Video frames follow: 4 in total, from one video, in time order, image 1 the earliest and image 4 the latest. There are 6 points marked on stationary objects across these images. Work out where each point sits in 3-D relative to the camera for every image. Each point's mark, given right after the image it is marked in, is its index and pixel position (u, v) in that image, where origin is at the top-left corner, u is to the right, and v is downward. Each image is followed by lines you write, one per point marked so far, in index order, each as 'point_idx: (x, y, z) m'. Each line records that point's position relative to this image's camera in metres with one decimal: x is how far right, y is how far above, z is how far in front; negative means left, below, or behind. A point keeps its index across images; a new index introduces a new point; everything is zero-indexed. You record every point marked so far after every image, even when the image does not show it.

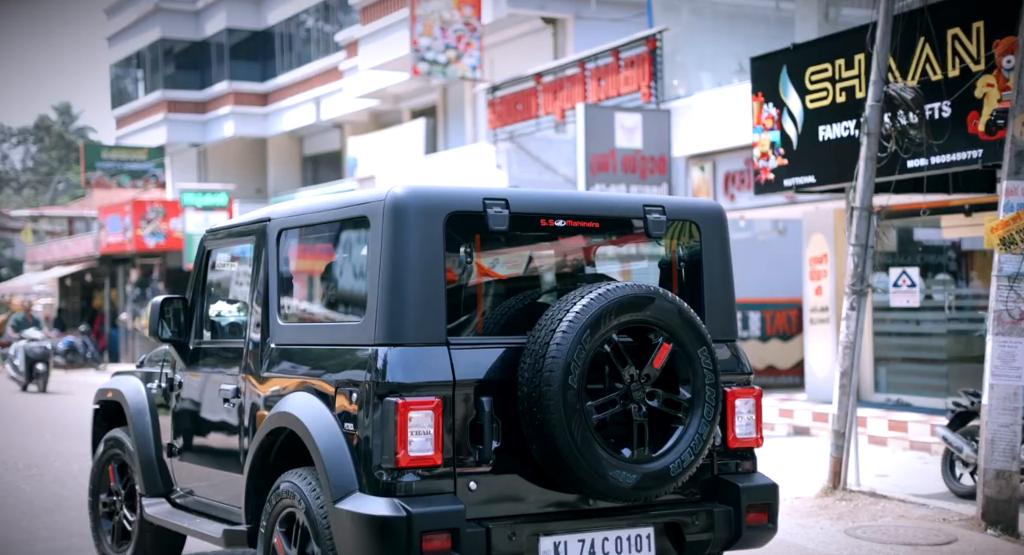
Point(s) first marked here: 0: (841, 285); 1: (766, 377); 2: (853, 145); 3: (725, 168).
0: (+4.7, -0.1, +16.4) m
1: (+3.9, -1.5, +17.7) m
2: (+3.7, +1.4, +12.1) m
3: (+3.1, +1.6, +16.3) m
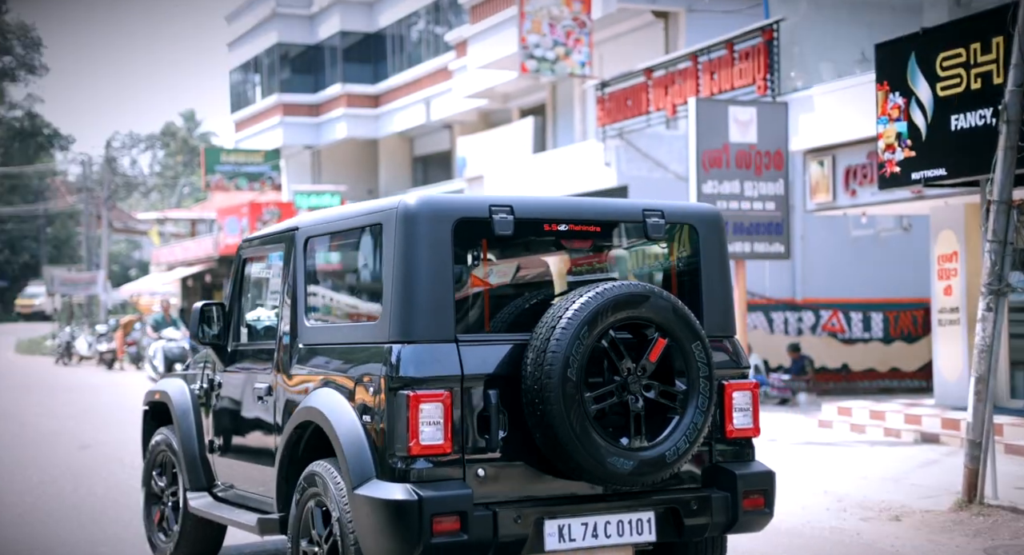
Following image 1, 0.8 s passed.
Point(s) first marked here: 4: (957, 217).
0: (+6.2, -0.1, +15.5) m
1: (+5.6, -1.5, +16.9) m
2: (+4.7, +1.4, +11.4) m
3: (+4.5, +1.6, +15.6) m
4: (+6.1, +0.8, +15.7) m
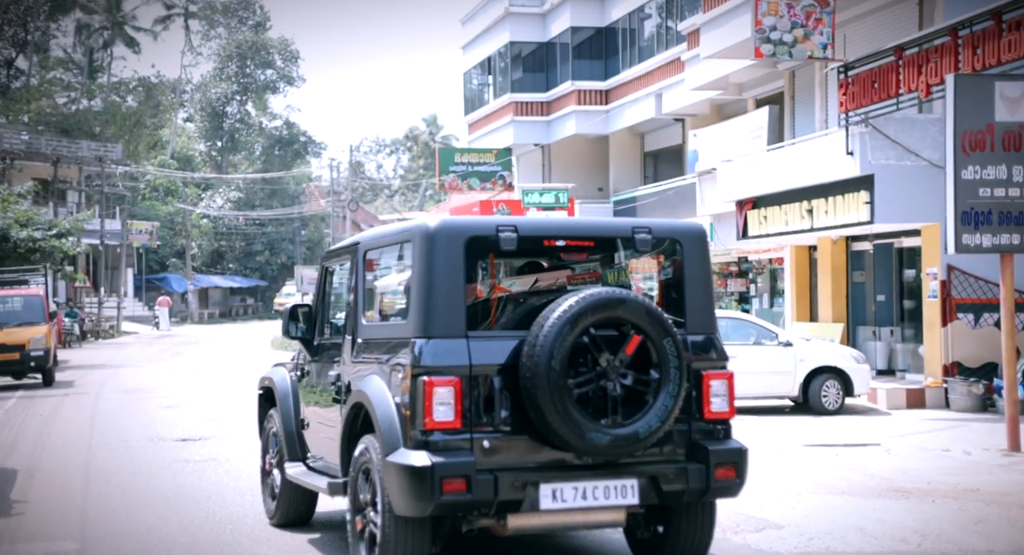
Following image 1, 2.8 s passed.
0: (+8.9, 0.0, +13.0) m
1: (+8.7, -1.5, +14.4) m
2: (+6.3, +1.6, +9.4) m
3: (+7.3, +1.7, +13.5) m
4: (+8.9, +0.9, +13.2) m
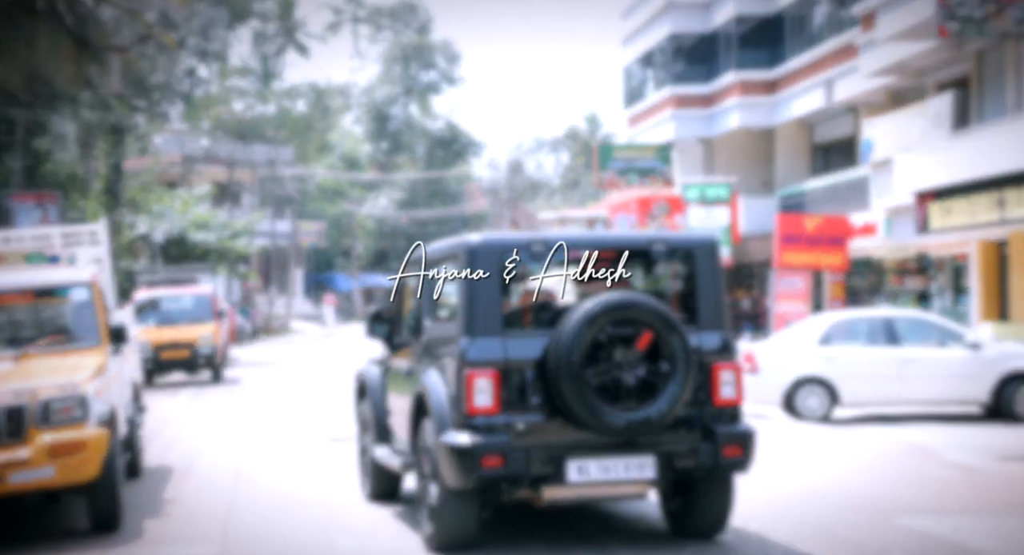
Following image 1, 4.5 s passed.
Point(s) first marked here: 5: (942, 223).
0: (+10.4, 0.0, +10.9) m
1: (+10.5, -1.4, +12.4) m
2: (+7.3, +1.6, +7.8) m
3: (+8.9, +1.7, +11.7) m
4: (+10.4, +1.0, +11.1) m
5: (+6.2, +0.8, +16.4) m
